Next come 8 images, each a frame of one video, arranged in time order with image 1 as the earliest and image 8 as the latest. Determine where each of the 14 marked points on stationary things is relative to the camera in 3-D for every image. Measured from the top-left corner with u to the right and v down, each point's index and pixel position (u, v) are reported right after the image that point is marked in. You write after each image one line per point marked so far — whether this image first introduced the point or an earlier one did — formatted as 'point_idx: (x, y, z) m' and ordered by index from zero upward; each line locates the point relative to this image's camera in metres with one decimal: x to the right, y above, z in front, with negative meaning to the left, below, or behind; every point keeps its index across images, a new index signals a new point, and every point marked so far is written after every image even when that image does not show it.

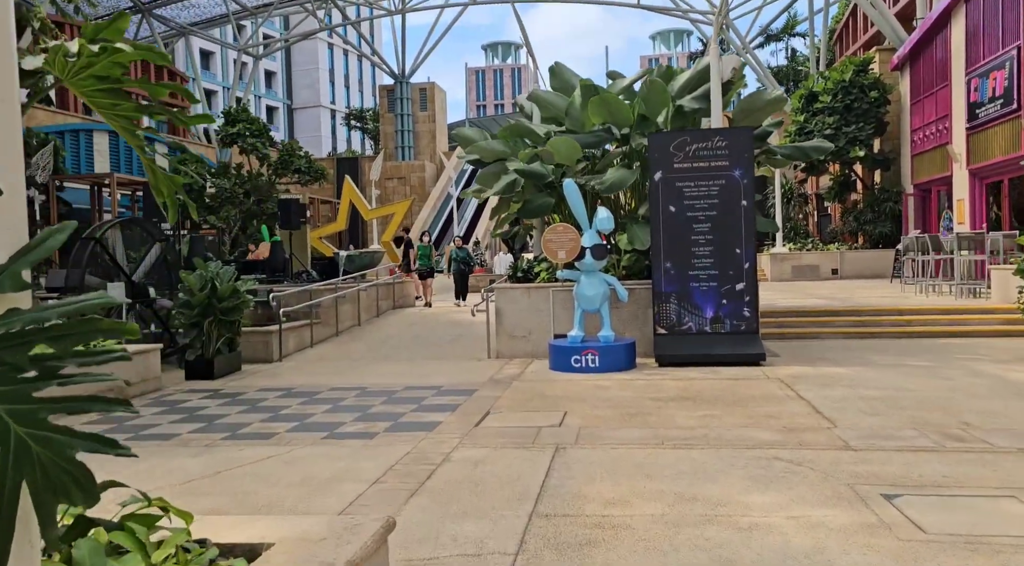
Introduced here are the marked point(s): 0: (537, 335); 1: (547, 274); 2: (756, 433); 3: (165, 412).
0: (+0.3, -0.7, +10.8) m
1: (+0.5, +0.1, +11.0) m
2: (+1.7, -1.1, +5.7) m
3: (-3.3, -1.2, +7.6) m
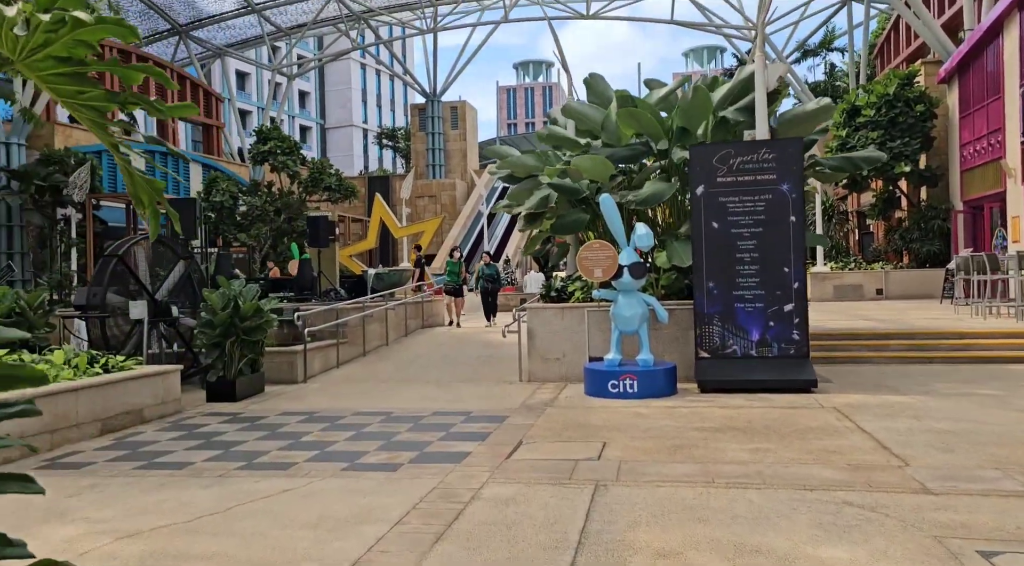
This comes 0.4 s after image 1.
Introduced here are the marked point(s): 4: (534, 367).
0: (+0.7, -0.9, +10.3) m
1: (+0.9, -0.1, +10.5) m
2: (+2.0, -1.2, +5.2) m
3: (-3.0, -1.4, +7.3) m
4: (+0.3, -1.1, +10.4) m
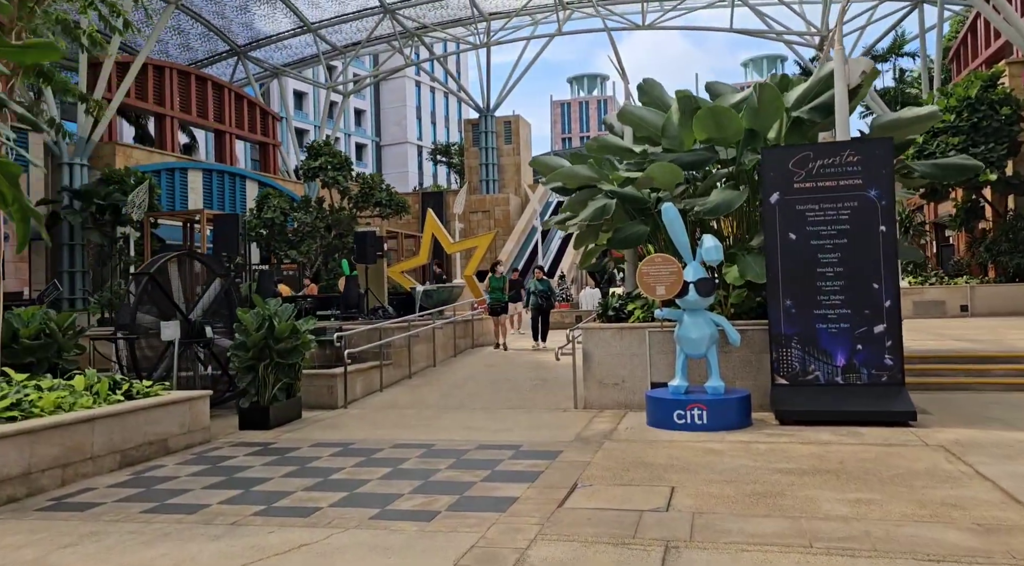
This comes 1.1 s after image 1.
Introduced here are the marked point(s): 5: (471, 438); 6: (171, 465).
0: (+1.4, -1.2, +9.4) m
1: (+1.6, -0.3, +9.7) m
2: (+2.2, -1.3, +4.2) m
3: (-2.5, -1.6, +6.7) m
4: (+0.9, -1.3, +9.5) m
5: (-0.4, -1.5, +7.8) m
6: (-3.0, -1.6, +7.0) m
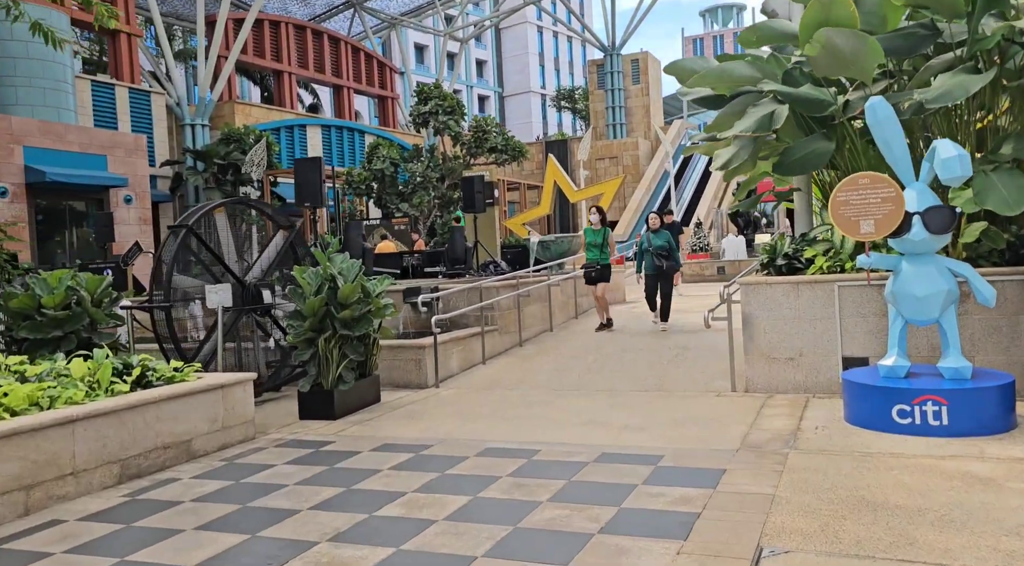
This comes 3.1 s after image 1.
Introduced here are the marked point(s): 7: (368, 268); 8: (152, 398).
0: (+2.5, -0.6, +6.8) m
1: (+2.7, +0.2, +7.0) m
2: (+2.6, -1.1, +1.6) m
3: (-1.8, -1.3, +4.8) m
4: (+2.1, -0.8, +7.1) m
5: (+0.5, -1.1, +5.6) m
6: (-2.1, -1.3, +5.2) m
7: (-2.1, +0.2, +11.4) m
8: (-2.4, -0.8, +5.4) m
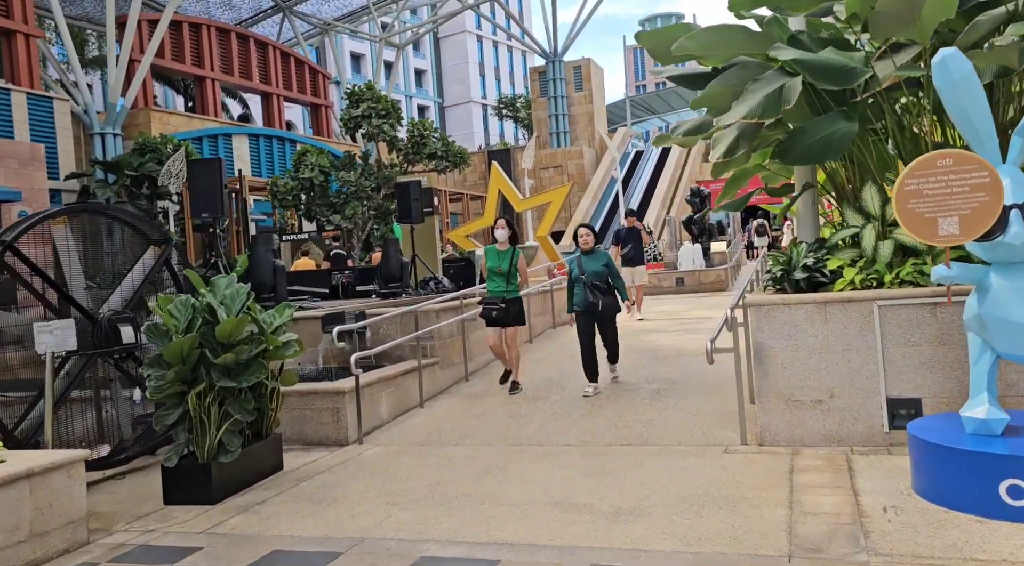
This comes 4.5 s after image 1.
0: (+2.2, -0.7, +5.3) m
1: (+2.3, +0.1, +5.5) m
2: (+2.6, -1.1, +0.1) m
3: (-2.0, -1.4, +2.9) m
4: (+1.7, -0.9, +5.5) m
5: (+0.3, -1.2, +3.9) m
6: (-2.3, -1.5, +3.3) m
7: (-2.7, -0.1, +9.5) m
8: (-2.7, -1.0, +3.5) m
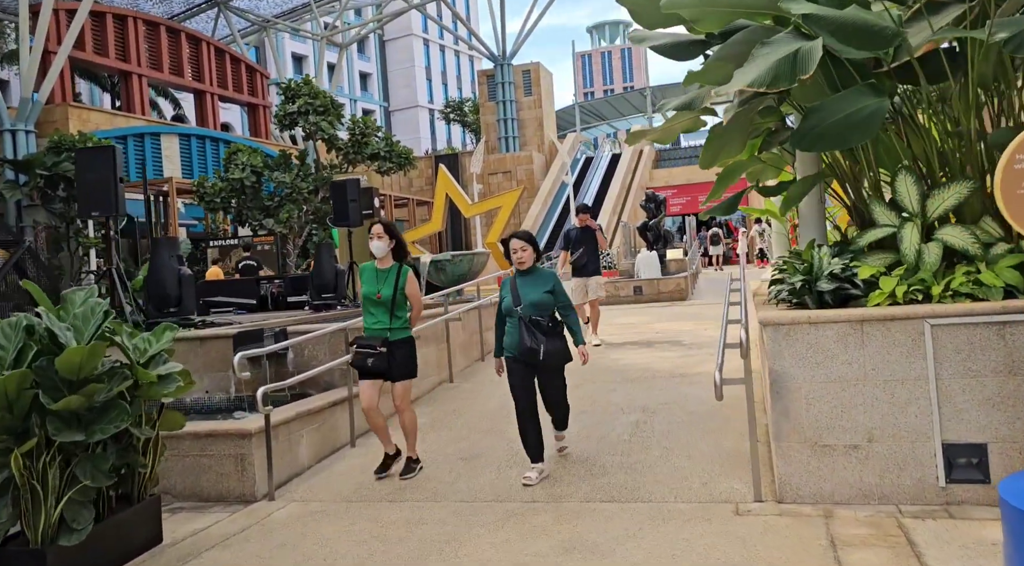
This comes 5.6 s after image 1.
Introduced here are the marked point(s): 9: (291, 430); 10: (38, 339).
0: (+1.9, -0.8, +4.1) m
1: (+2.1, 0.0, +4.4) m
2: (+2.7, -1.1, -1.0) m
3: (-2.0, -1.5, +1.5) m
4: (+1.5, -1.0, +4.3) m
5: (+0.1, -1.3, +2.7) m
6: (-2.5, -1.5, +1.9) m
7: (-3.2, -0.2, +8.0) m
8: (-2.8, -1.0, +2.1) m
9: (-1.5, -1.0, +5.6) m
10: (-2.2, -0.2, +3.8) m
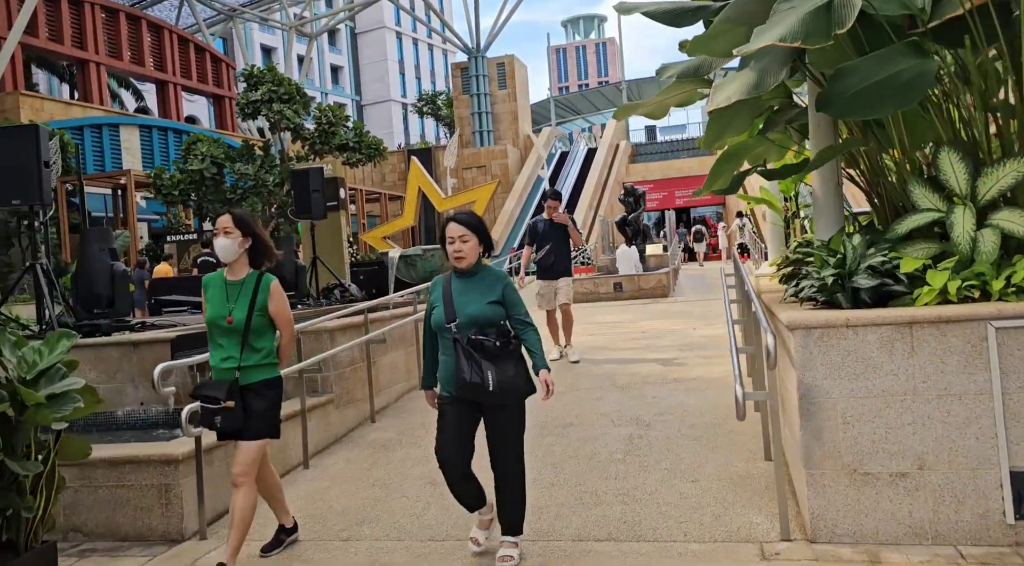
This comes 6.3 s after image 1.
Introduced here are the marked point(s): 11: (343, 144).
0: (+1.8, -0.8, +3.4) m
1: (+2.0, 0.0, +3.7) m
2: (+2.7, -1.1, -1.7) m
3: (-2.0, -1.5, +0.7) m
4: (+1.4, -0.9, +3.6) m
5: (+0.1, -1.3, +1.9) m
6: (-2.5, -1.5, +1.1) m
7: (-3.5, -0.2, +7.2) m
8: (-2.8, -1.0, +1.2) m
9: (-1.7, -1.0, +4.7) m
10: (-2.3, -0.2, +2.9) m
11: (-4.1, +3.4, +19.8) m
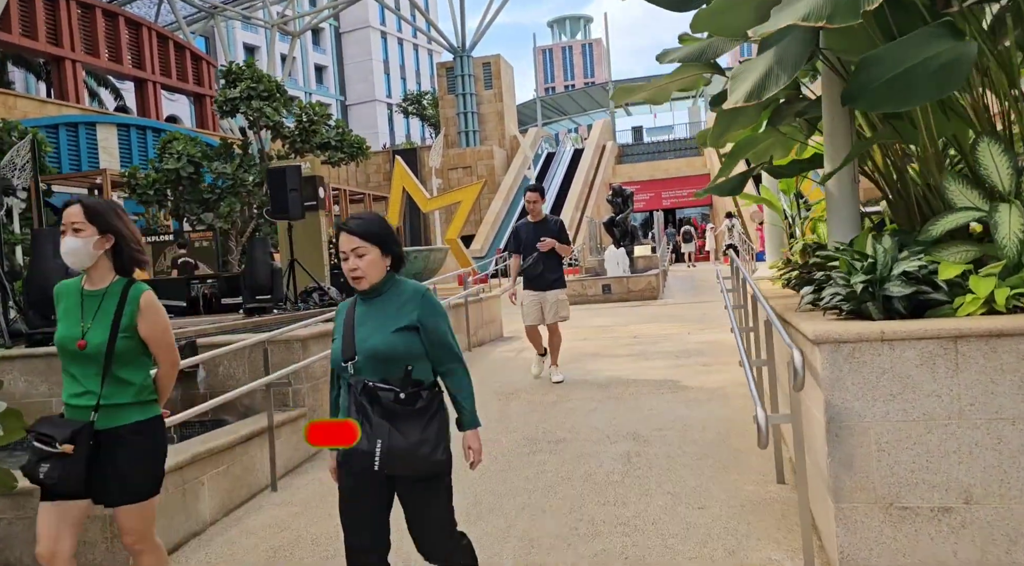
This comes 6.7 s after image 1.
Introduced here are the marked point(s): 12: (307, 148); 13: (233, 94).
0: (+1.8, -0.8, +3.0) m
1: (+1.9, 0.0, +3.2) m
2: (+2.8, -1.1, -2.1) m
3: (-2.0, -1.5, +0.2) m
4: (+1.4, -1.0, +3.1) m
5: (+0.1, -1.3, +1.4) m
6: (-2.5, -1.5, +0.6) m
7: (-3.6, -0.2, +6.7) m
8: (-2.8, -1.1, +0.7) m
9: (-1.7, -1.0, +4.3) m
10: (-2.3, -0.3, +2.4) m
11: (-4.5, +3.3, +19.3) m
12: (-4.8, +3.2, +19.2) m
13: (-6.2, +4.2, +17.9) m
